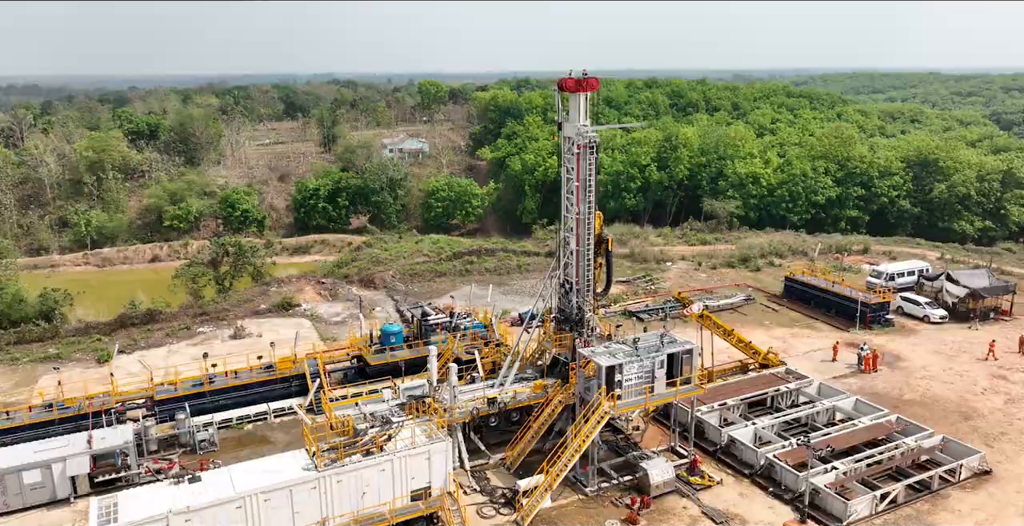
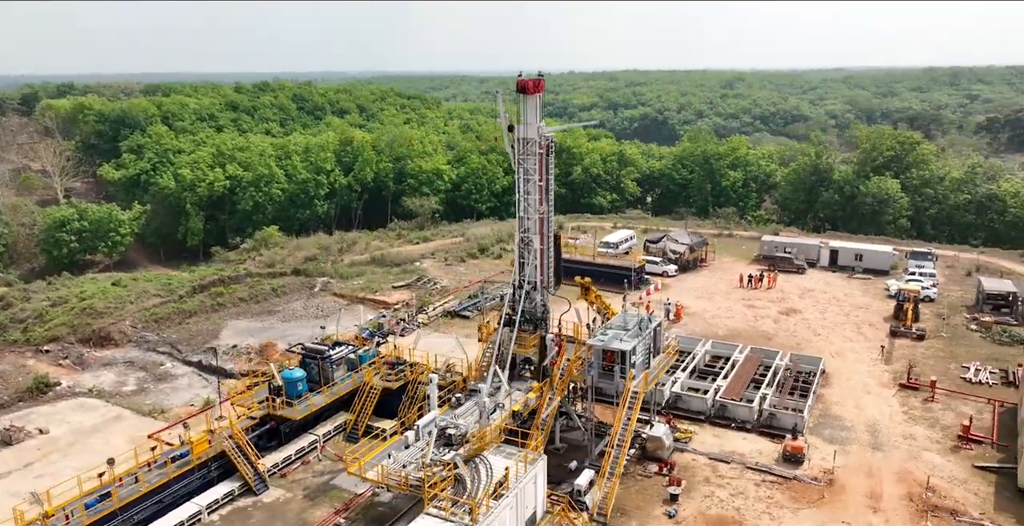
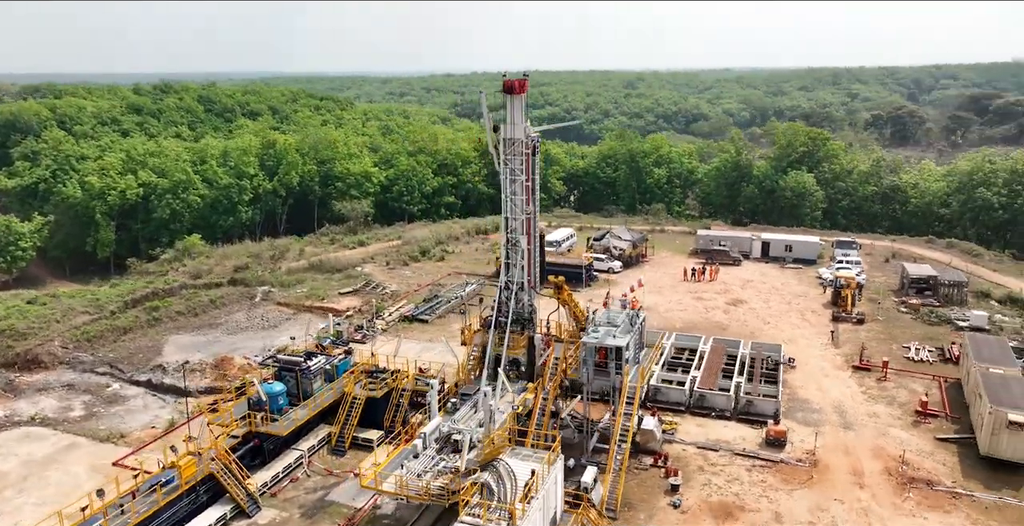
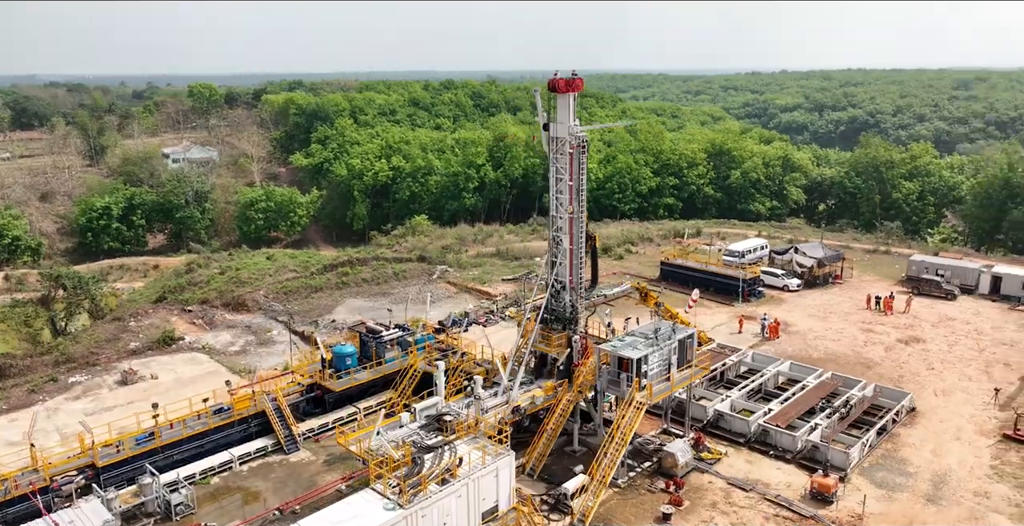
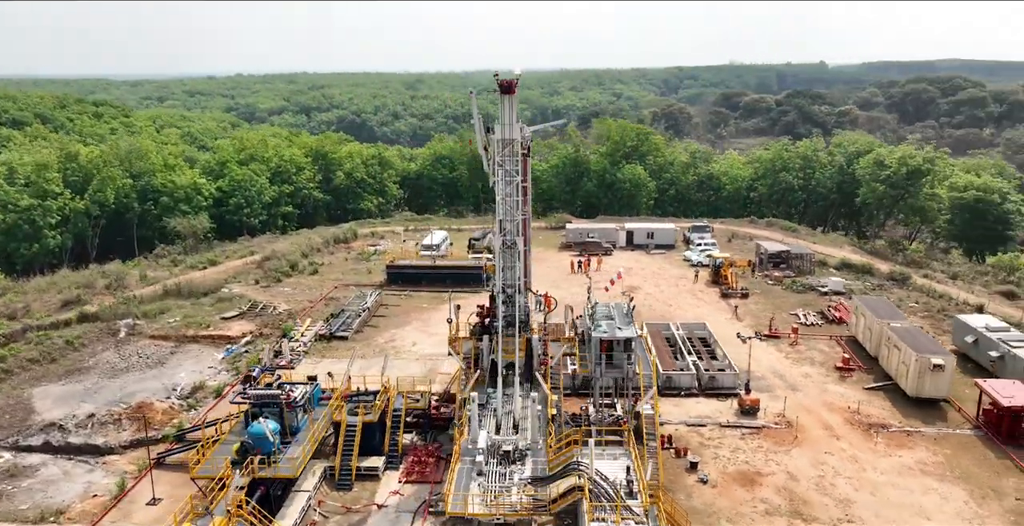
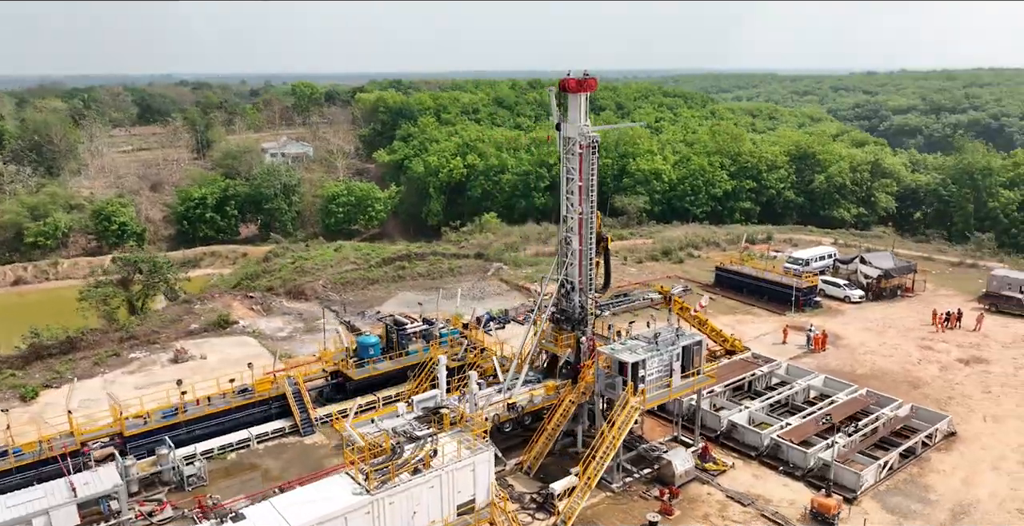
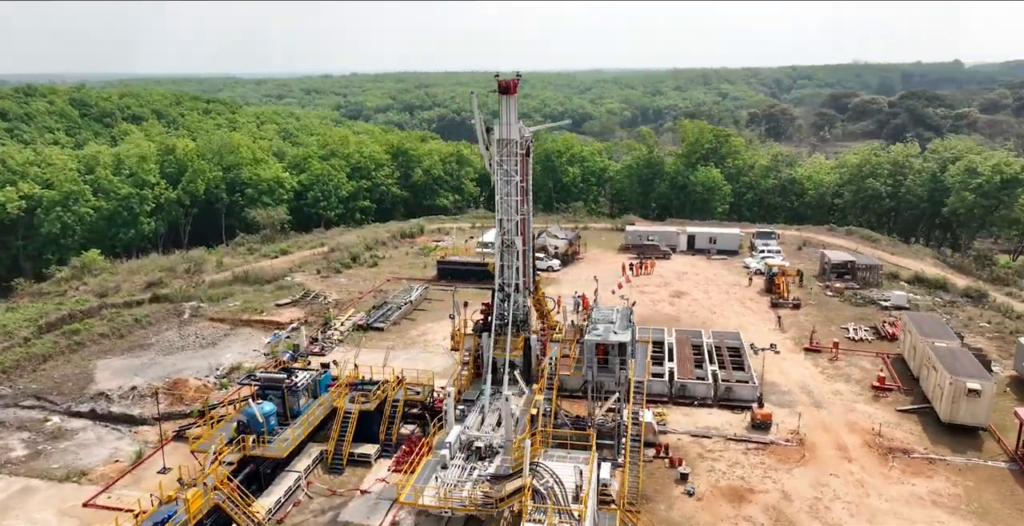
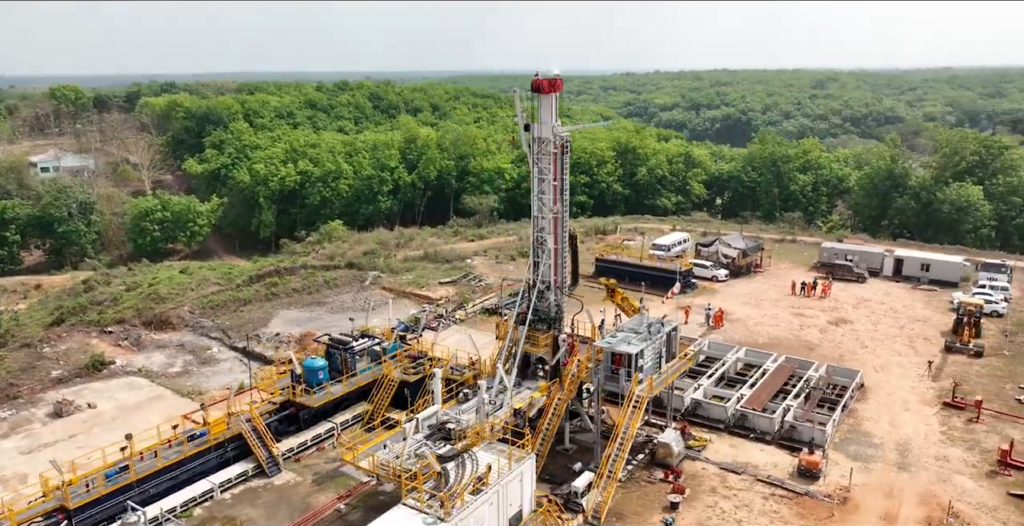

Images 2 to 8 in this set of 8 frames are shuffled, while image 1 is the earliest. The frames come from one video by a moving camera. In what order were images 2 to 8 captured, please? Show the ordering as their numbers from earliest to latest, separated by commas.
6, 4, 8, 2, 3, 7, 5
